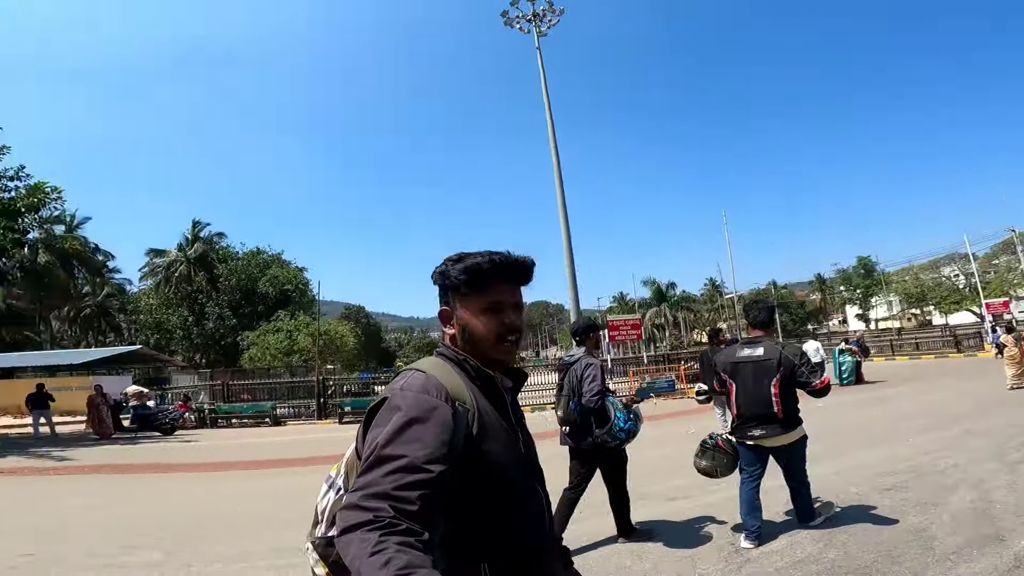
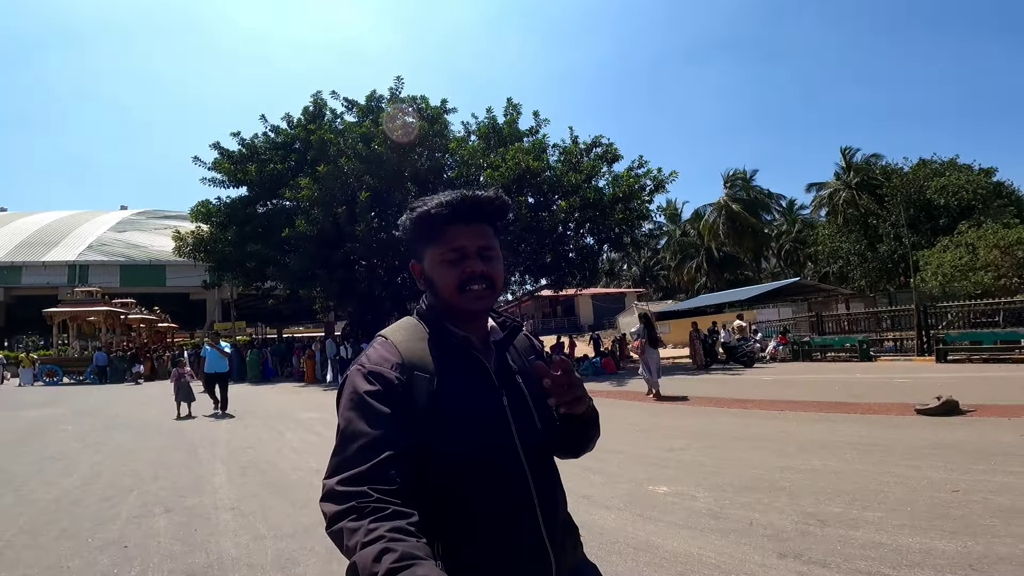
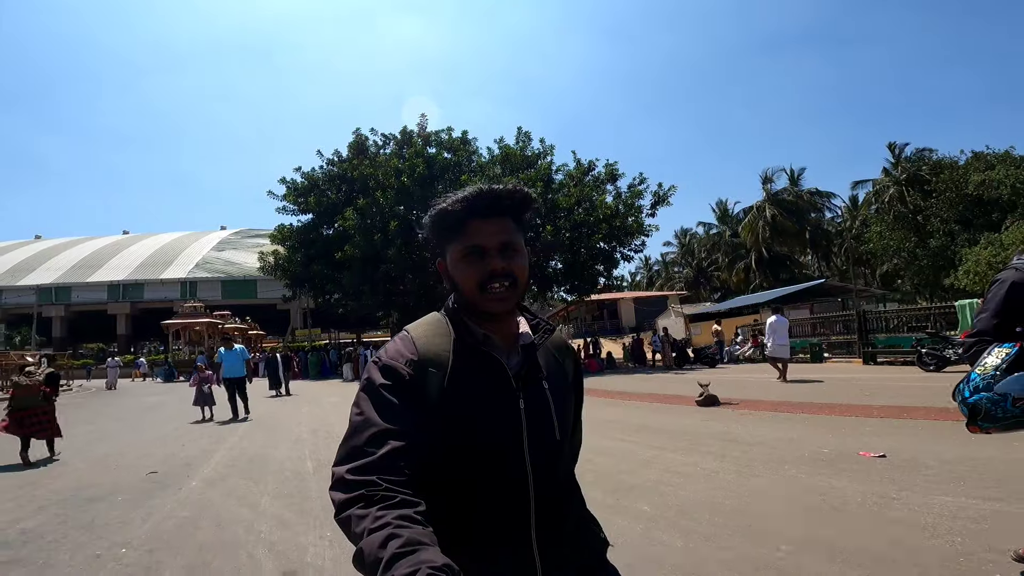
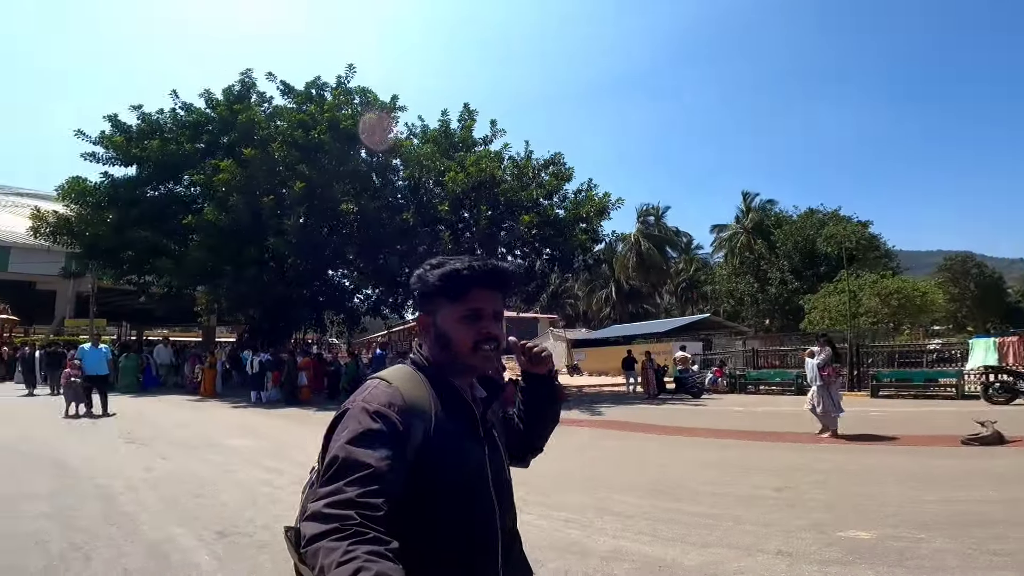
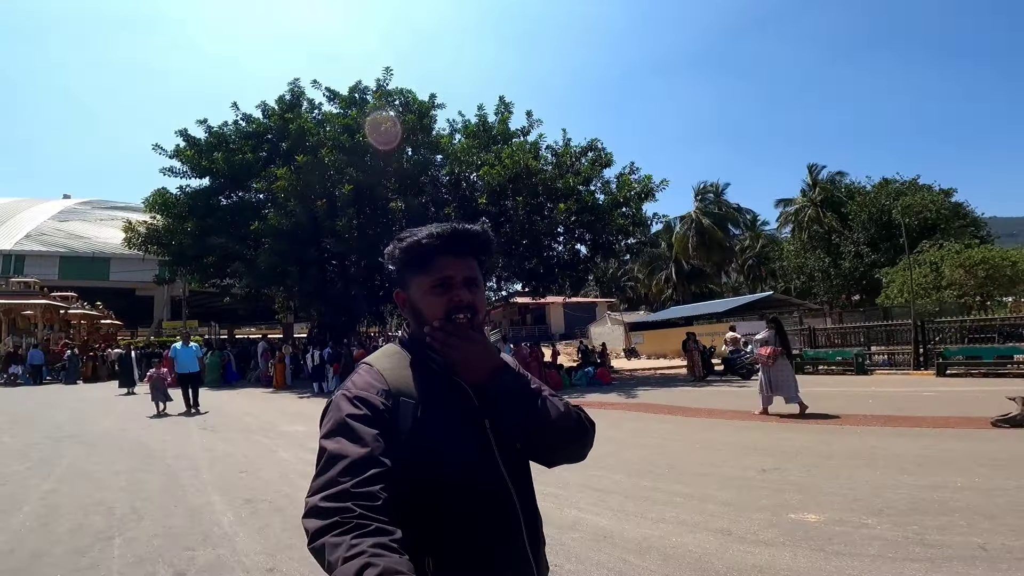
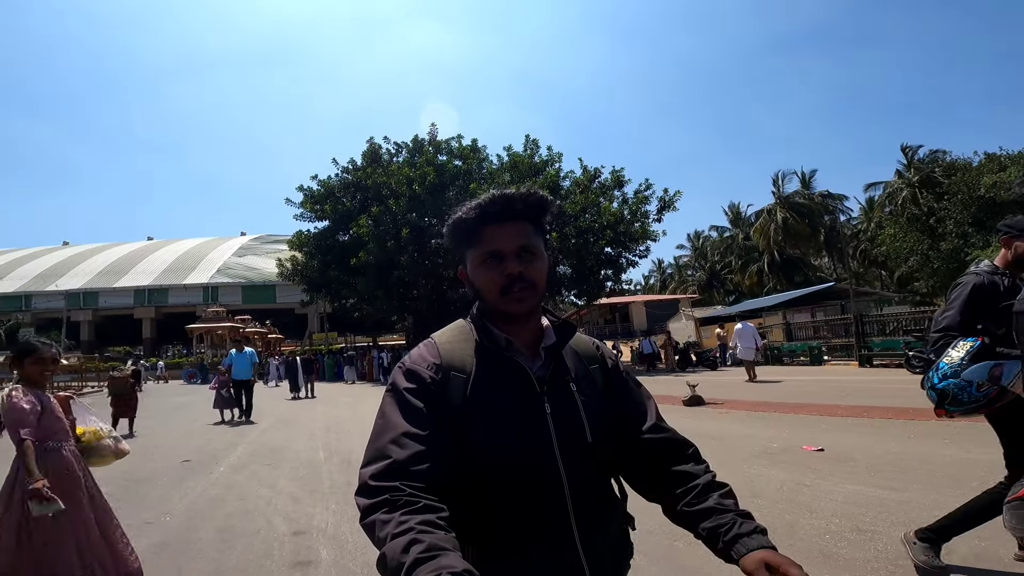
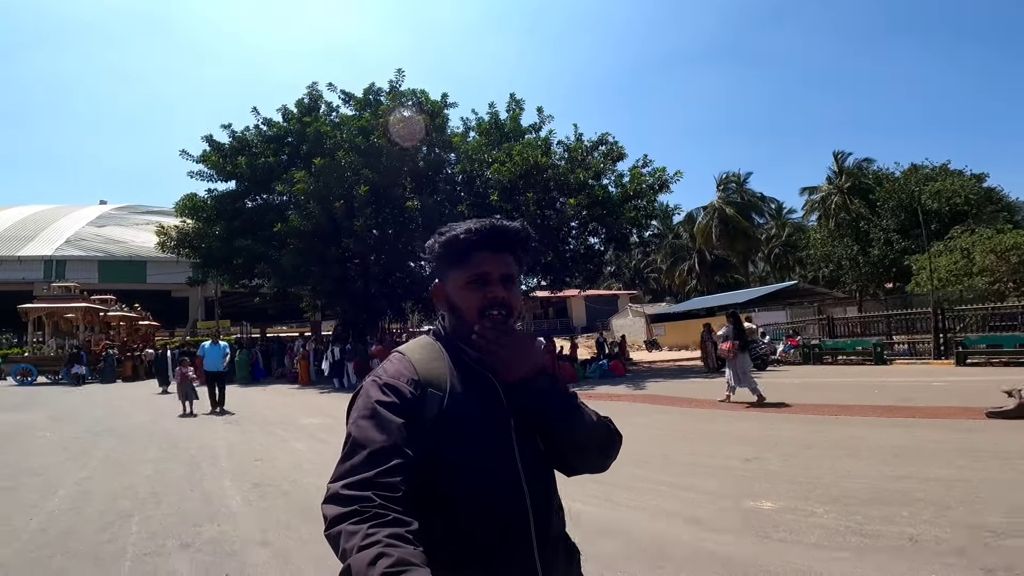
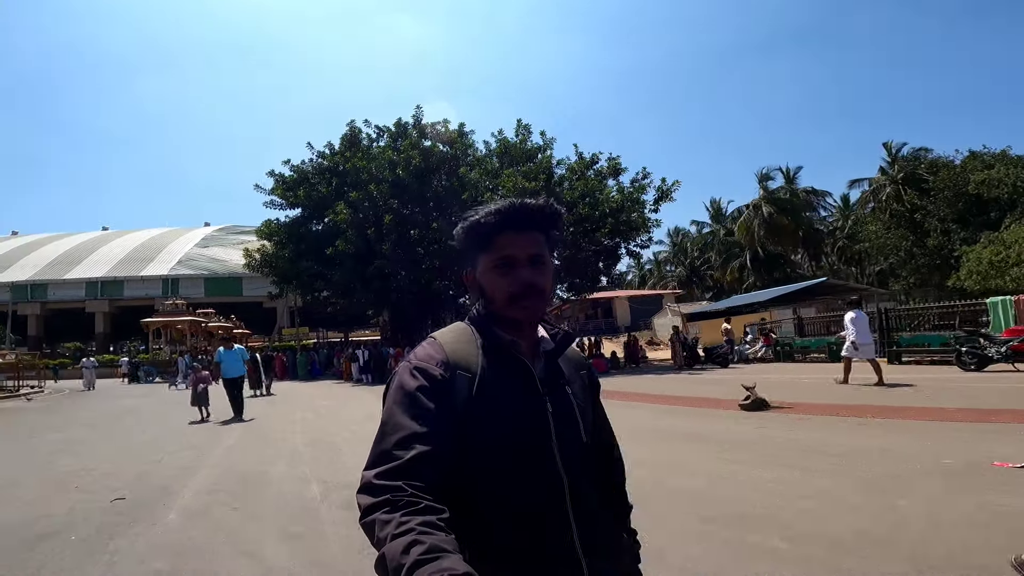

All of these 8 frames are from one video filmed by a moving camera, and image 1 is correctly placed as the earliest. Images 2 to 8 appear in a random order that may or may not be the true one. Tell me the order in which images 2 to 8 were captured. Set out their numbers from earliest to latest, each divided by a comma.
4, 5, 7, 2, 8, 3, 6
